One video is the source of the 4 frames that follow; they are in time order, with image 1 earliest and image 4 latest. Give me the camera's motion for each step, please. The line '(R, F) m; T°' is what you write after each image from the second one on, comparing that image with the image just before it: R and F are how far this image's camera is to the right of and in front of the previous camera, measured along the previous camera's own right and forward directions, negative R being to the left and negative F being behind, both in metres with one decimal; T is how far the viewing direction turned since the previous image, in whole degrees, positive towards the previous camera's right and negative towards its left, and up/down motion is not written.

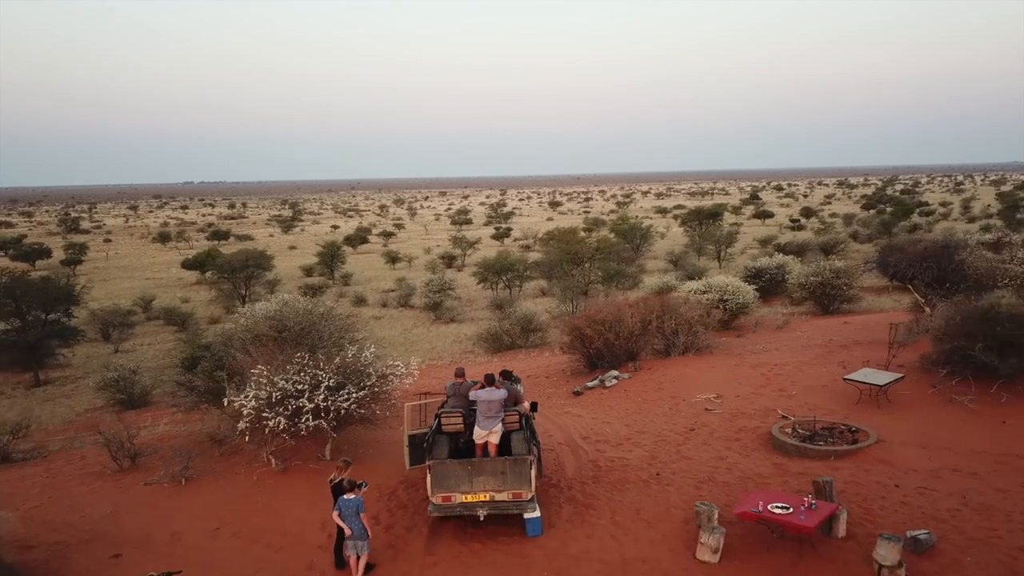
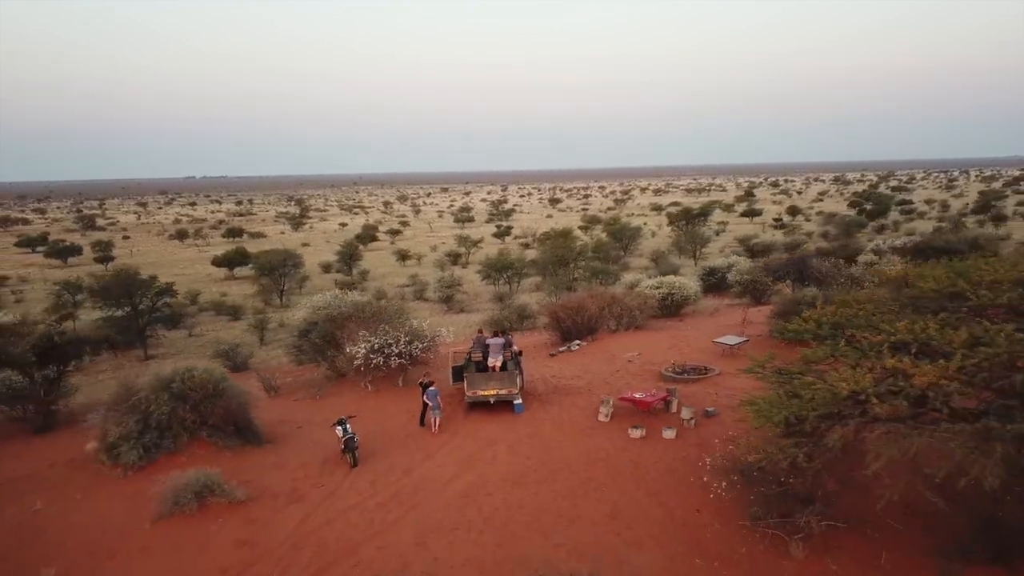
(+0.1, -4.7) m; 0°
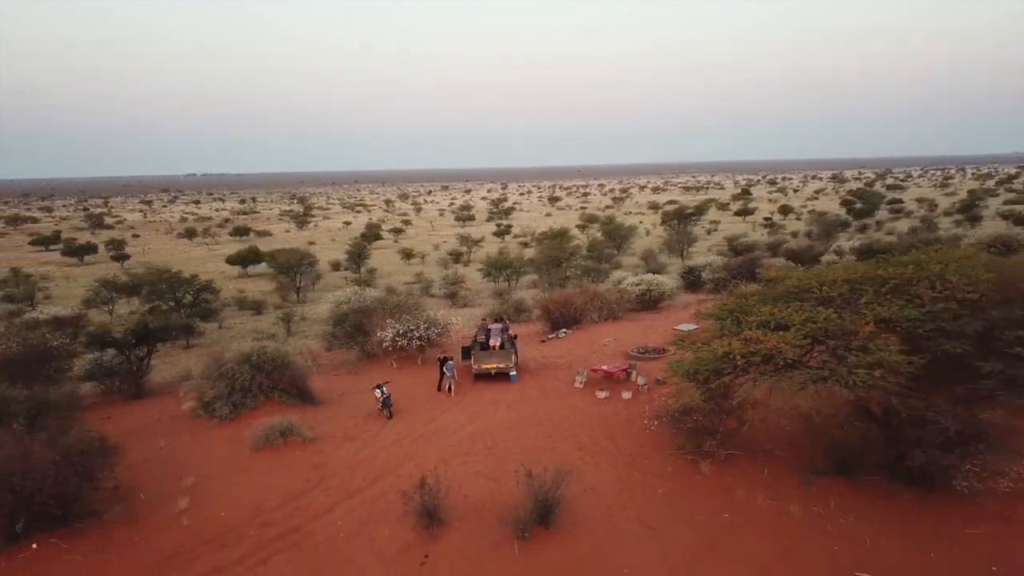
(+0.1, -2.8) m; 0°
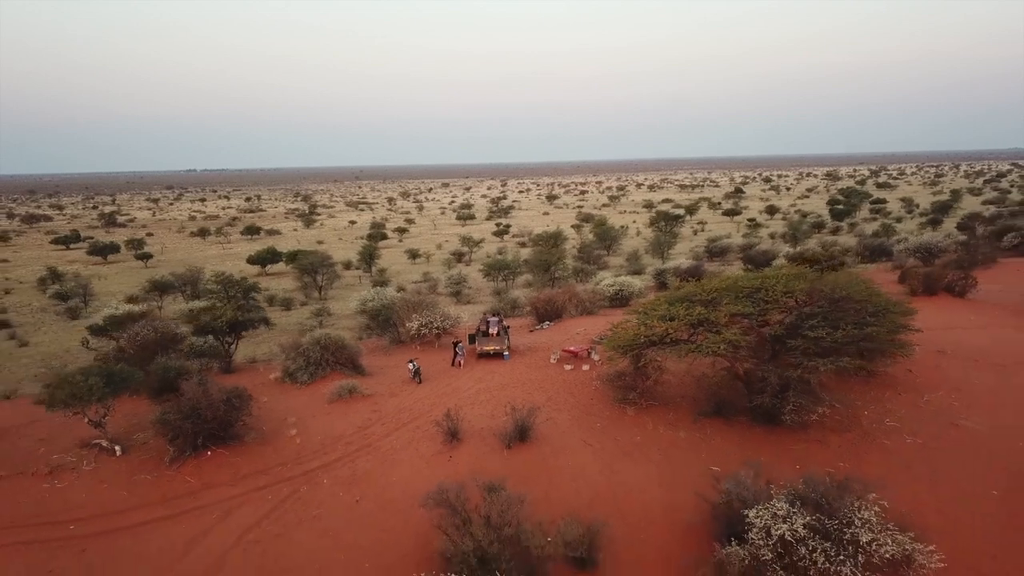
(+0.2, -4.7) m; 0°
